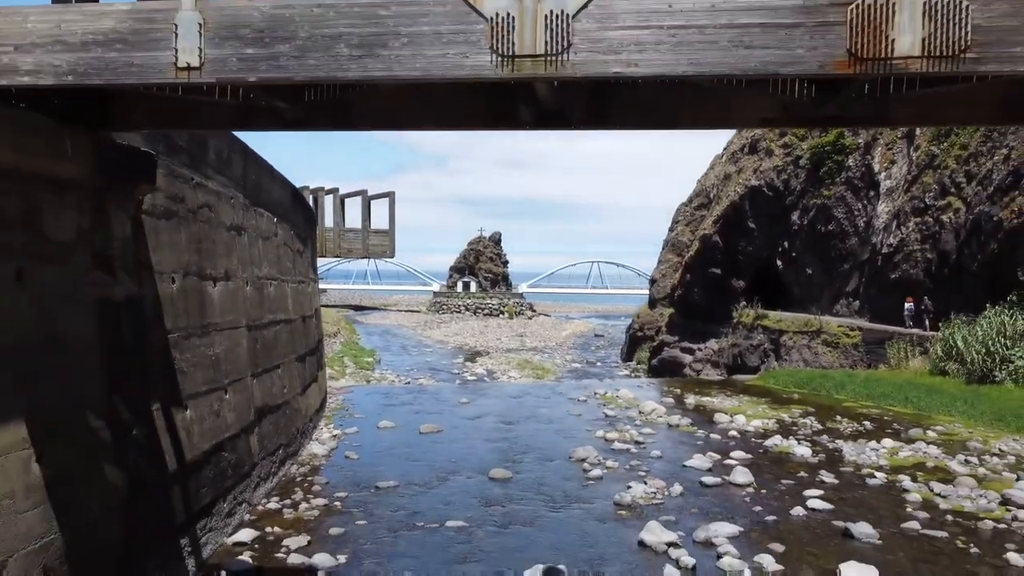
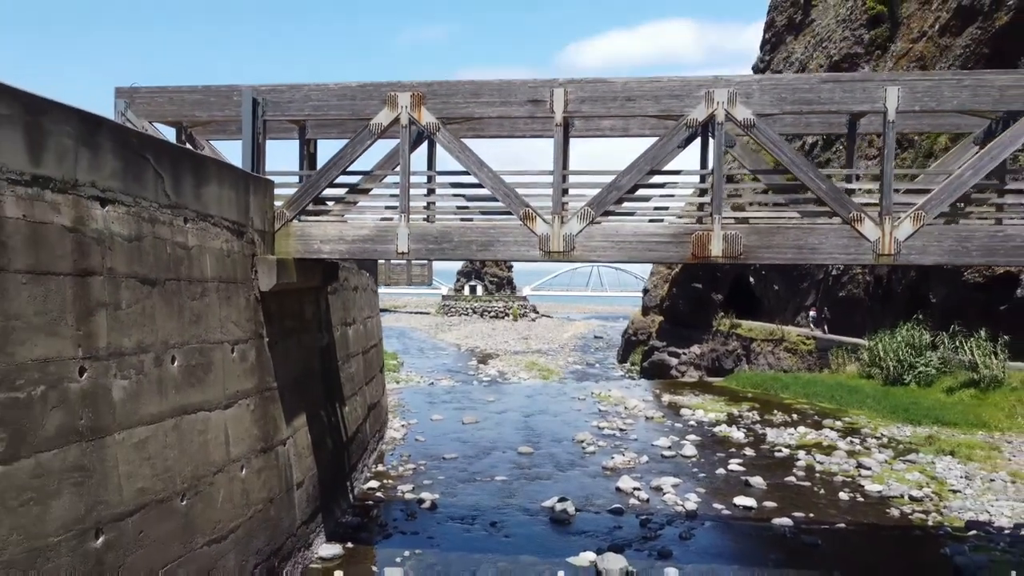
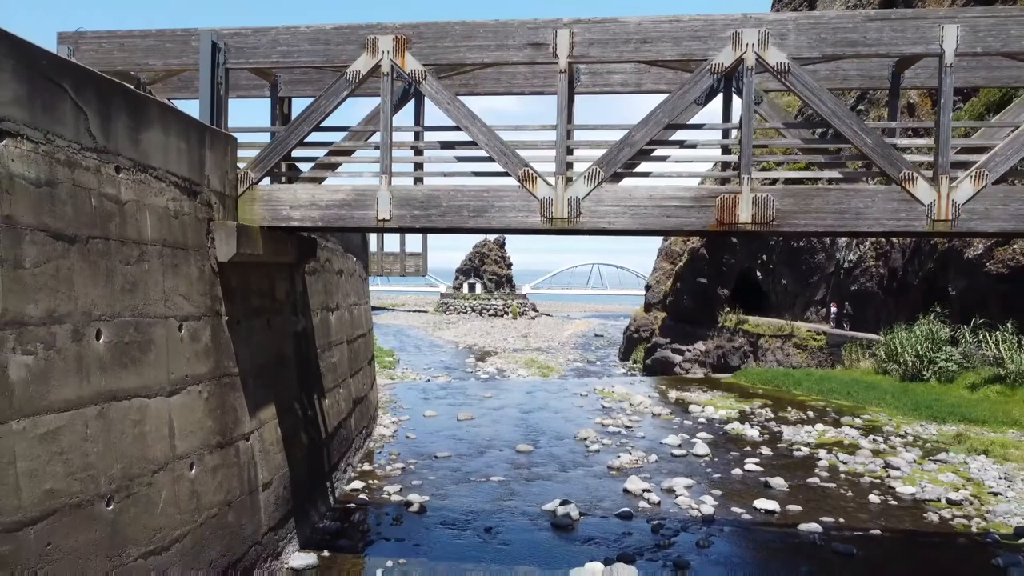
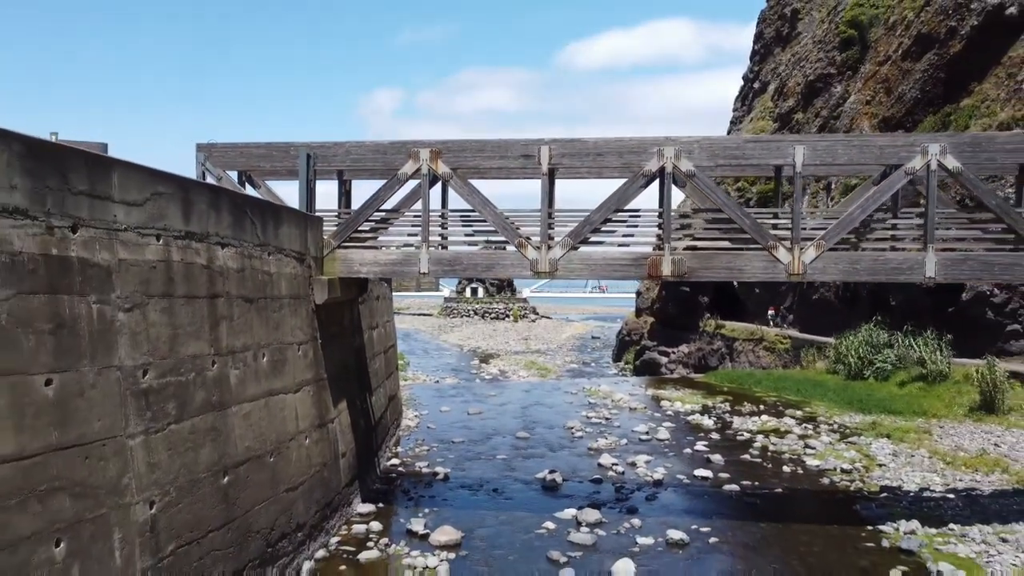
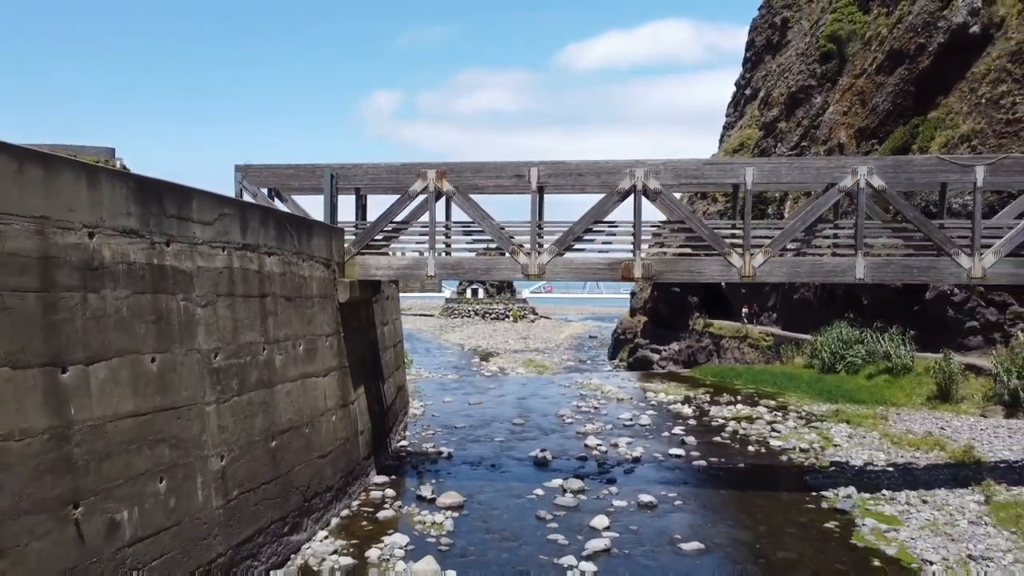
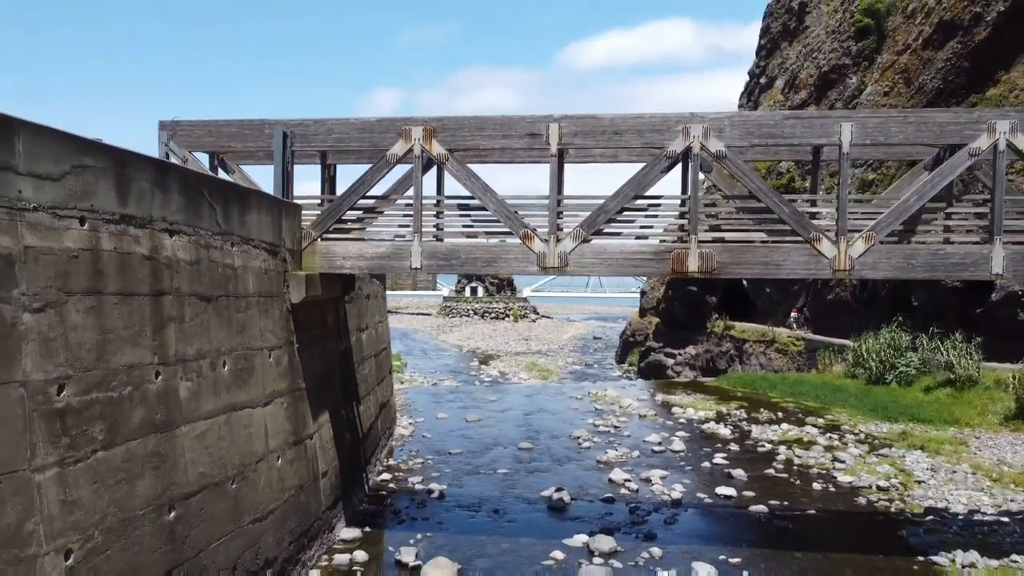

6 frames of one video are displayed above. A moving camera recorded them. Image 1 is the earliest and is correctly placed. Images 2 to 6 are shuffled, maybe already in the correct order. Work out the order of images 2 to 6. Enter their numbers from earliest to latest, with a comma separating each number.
3, 2, 6, 4, 5
